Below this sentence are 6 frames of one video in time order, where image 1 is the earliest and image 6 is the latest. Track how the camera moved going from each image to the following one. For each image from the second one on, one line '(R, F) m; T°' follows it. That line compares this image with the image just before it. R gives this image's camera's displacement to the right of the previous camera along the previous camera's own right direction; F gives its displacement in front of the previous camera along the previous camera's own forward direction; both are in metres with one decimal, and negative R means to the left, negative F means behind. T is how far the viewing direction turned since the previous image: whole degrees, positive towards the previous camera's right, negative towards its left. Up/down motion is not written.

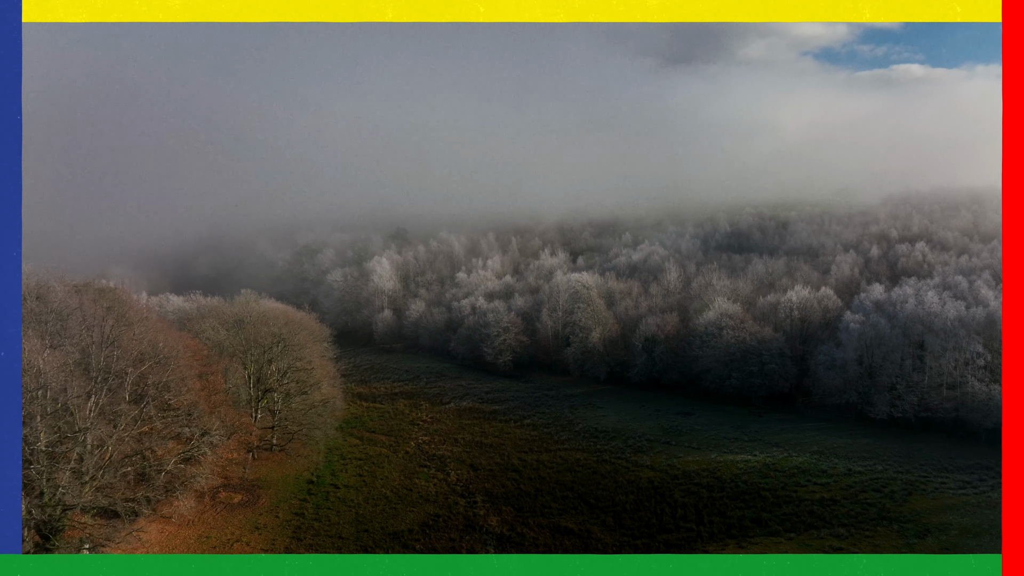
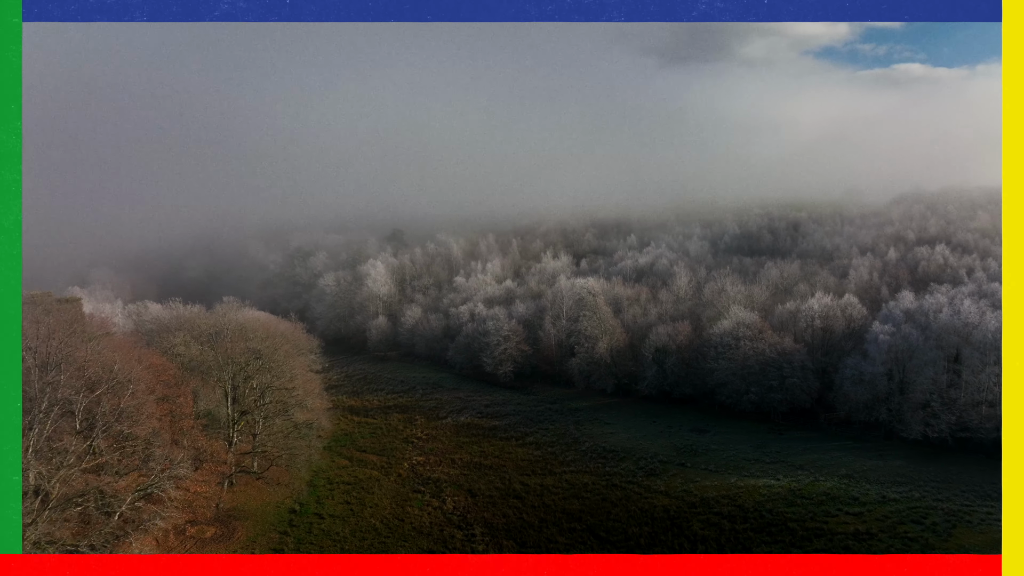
(-0.1, +3.2) m; 0°
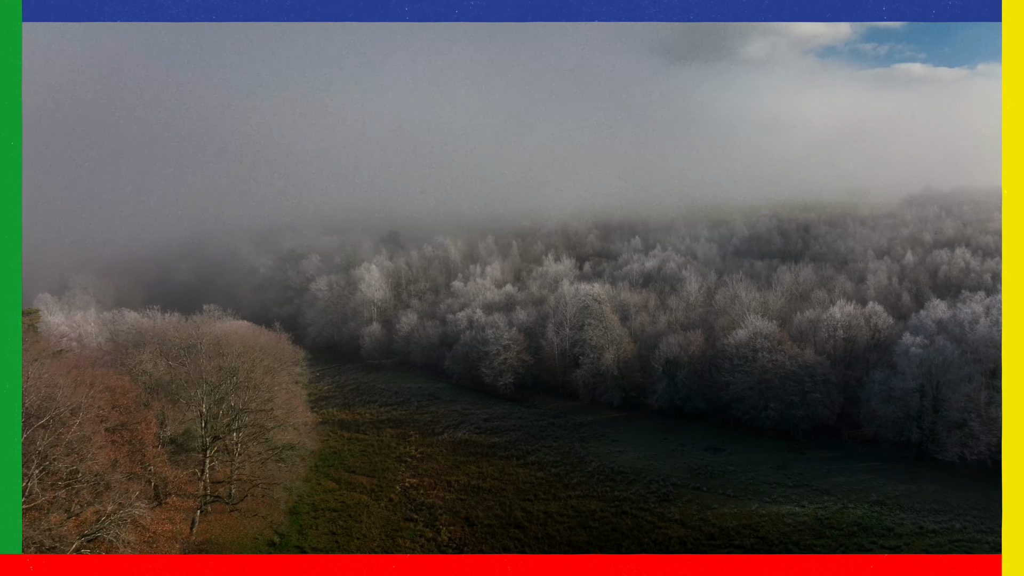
(-0.1, +3.0) m; 0°
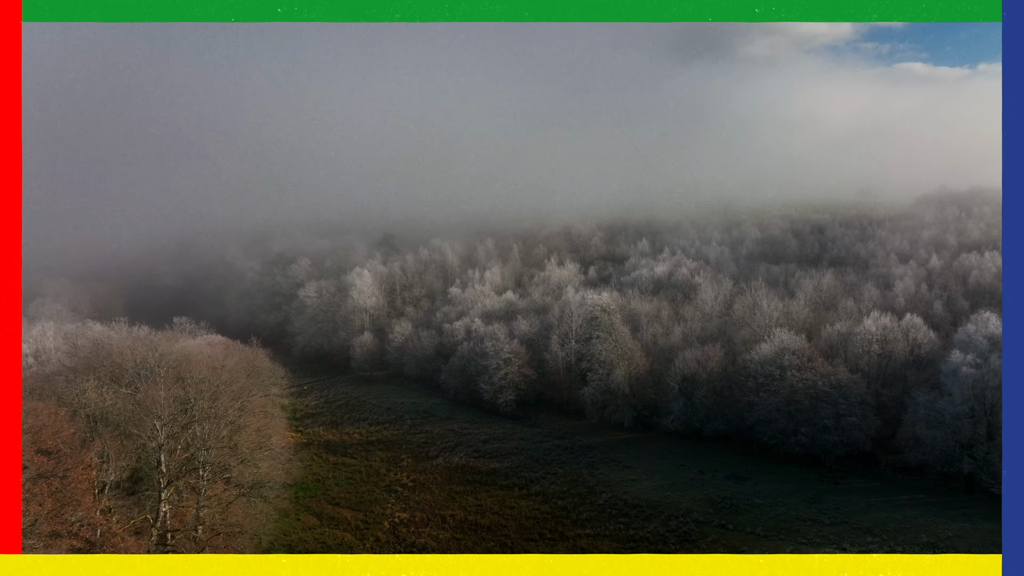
(-0.1, +3.9) m; 0°
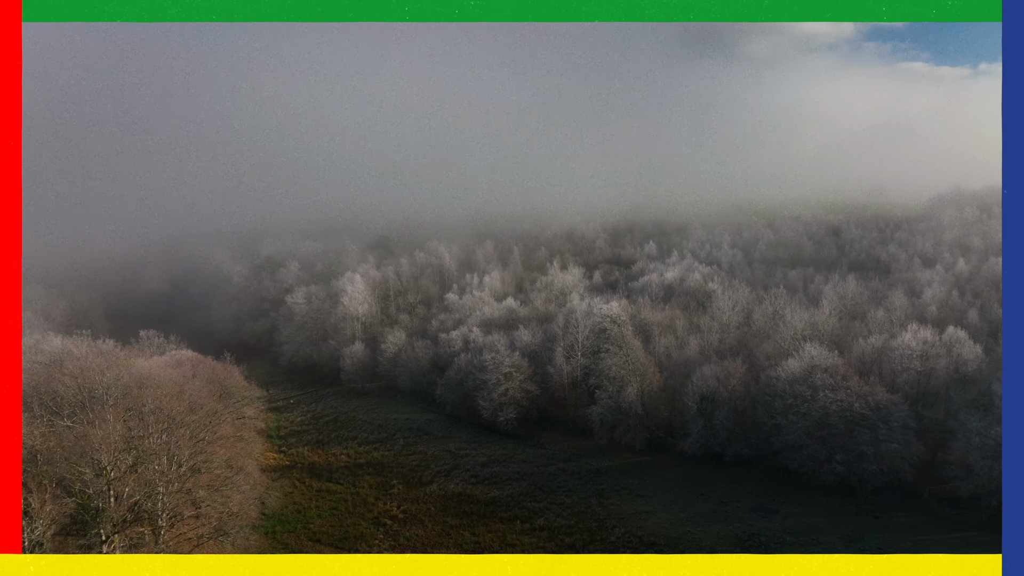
(-0.1, +3.6) m; 0°
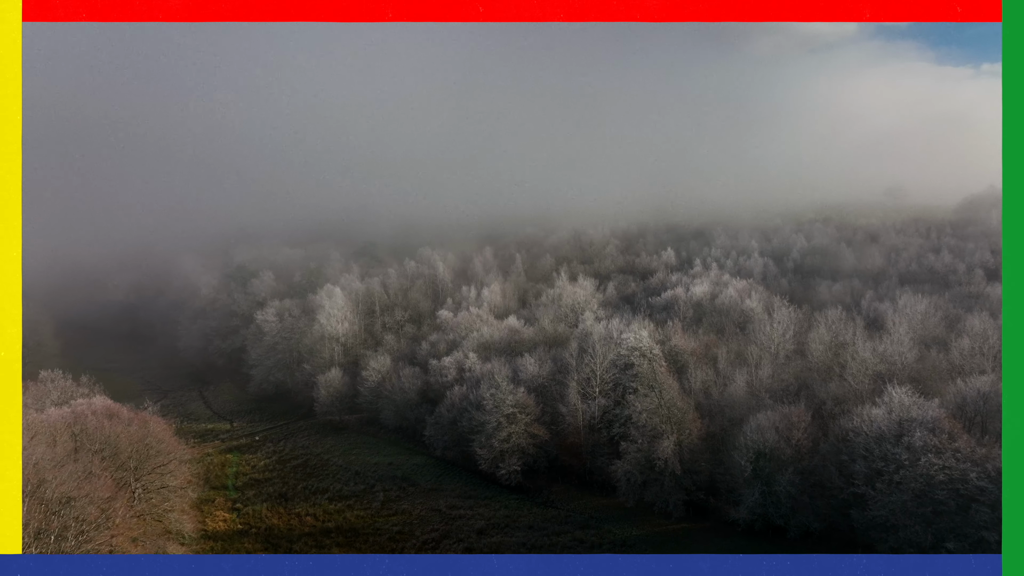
(-0.3, +7.6) m; 0°
